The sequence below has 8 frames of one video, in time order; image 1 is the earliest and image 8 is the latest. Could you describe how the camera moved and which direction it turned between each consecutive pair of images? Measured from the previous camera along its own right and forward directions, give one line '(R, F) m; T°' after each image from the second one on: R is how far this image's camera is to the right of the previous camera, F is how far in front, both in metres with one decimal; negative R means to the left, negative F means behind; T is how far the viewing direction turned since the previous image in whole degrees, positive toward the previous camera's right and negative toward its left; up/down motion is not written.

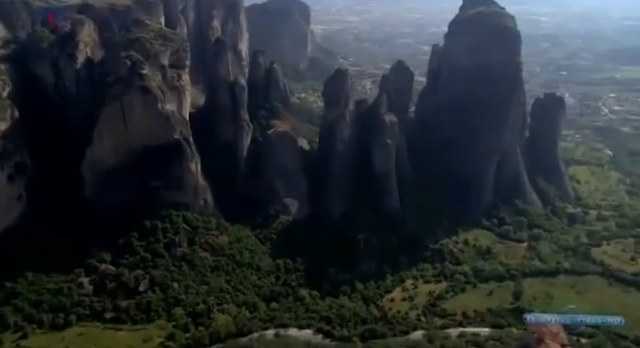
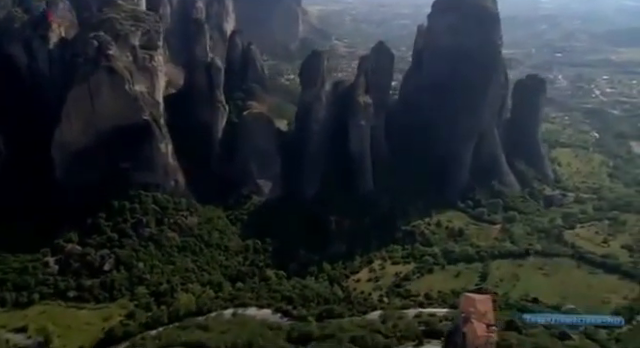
(+2.7, -0.1) m; -1°
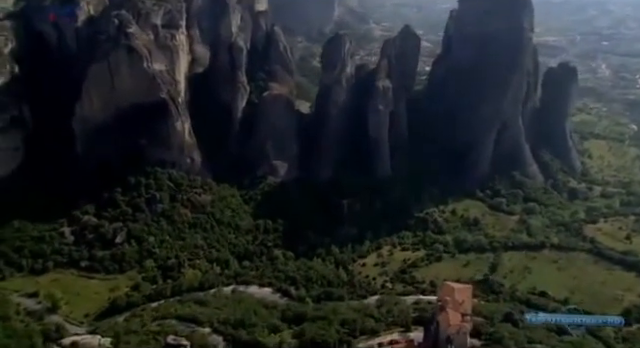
(+2.3, -0.1) m; -4°
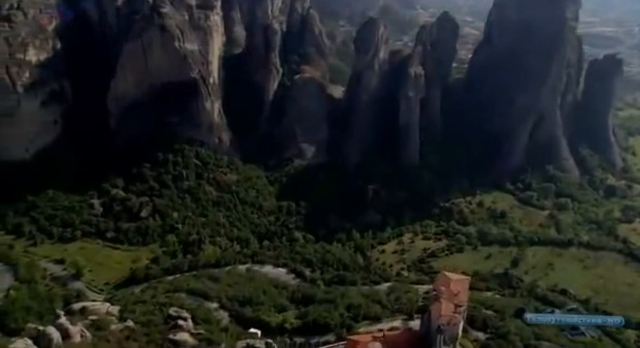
(+1.8, -0.1) m; -5°
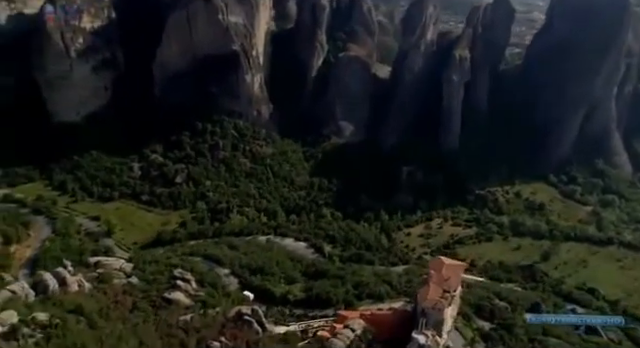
(+2.6, 0.0) m; -7°
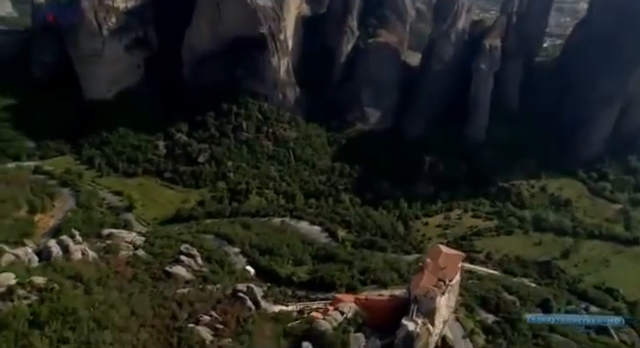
(+1.5, 0.0) m; -4°
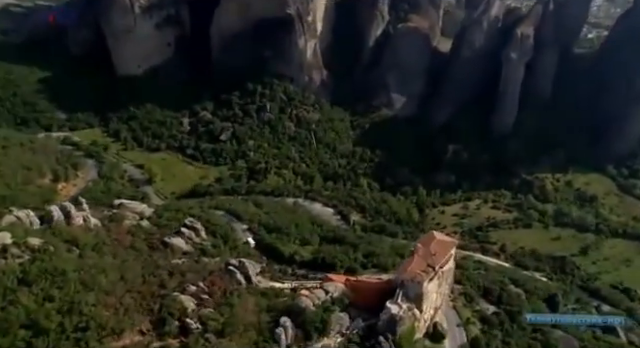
(+1.8, 0.0) m; -4°
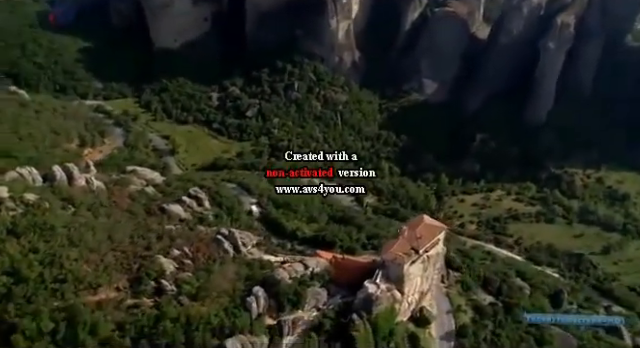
(+2.3, 0.0) m; -5°
